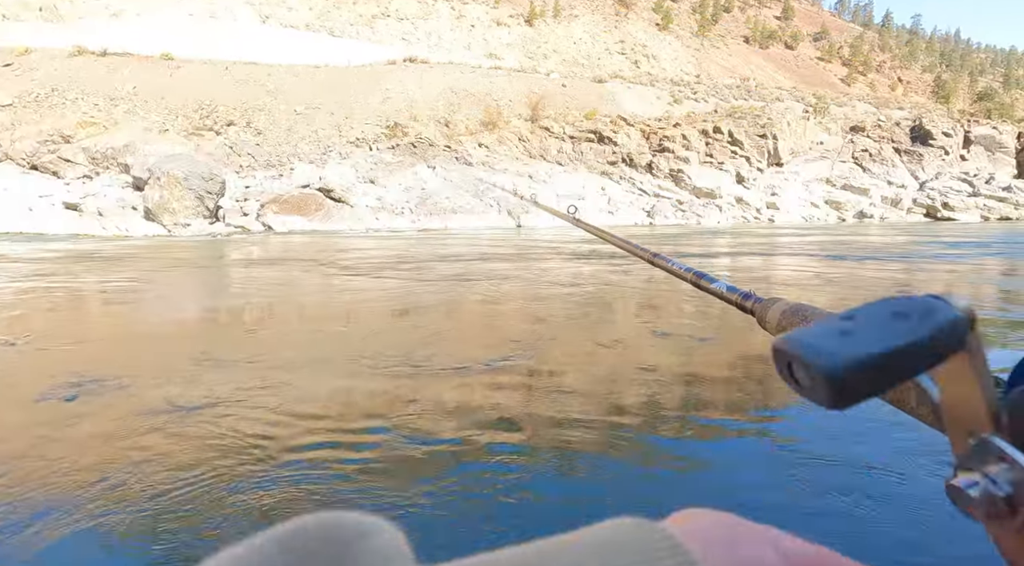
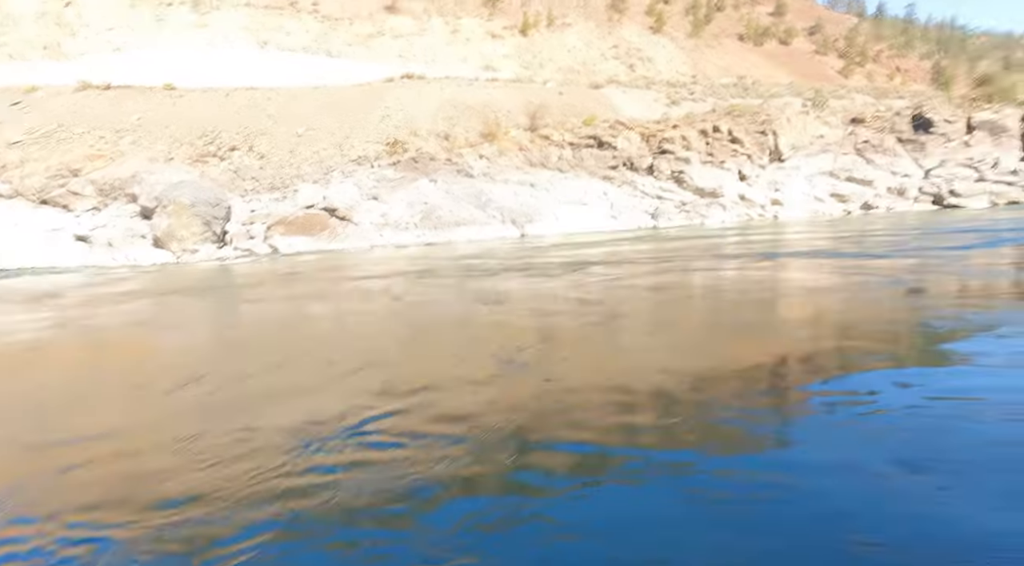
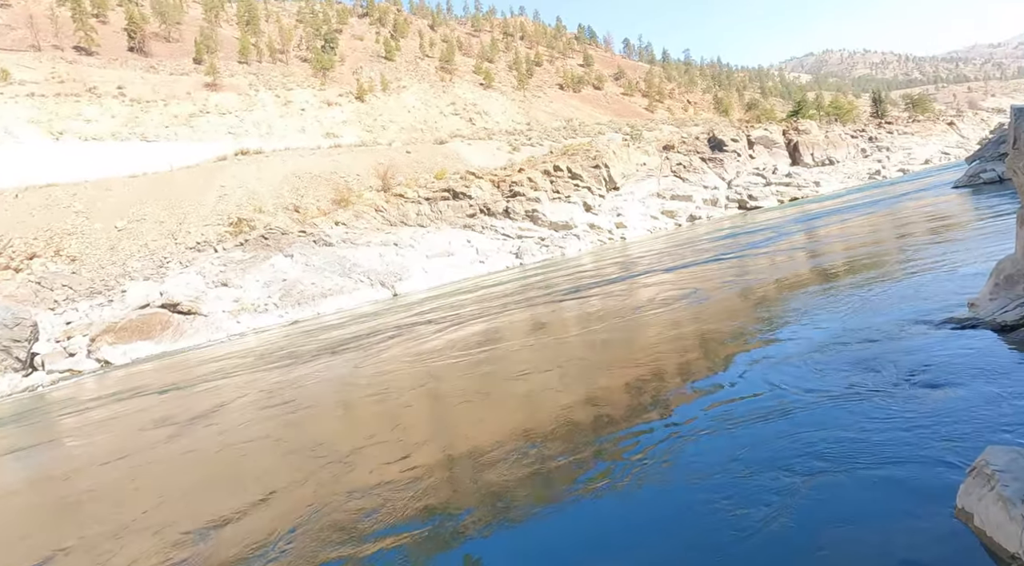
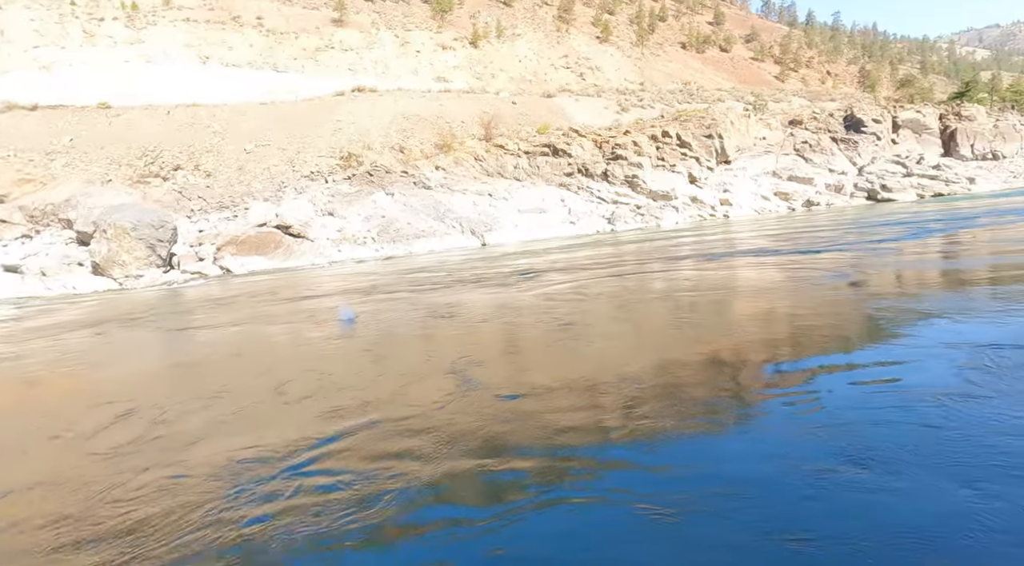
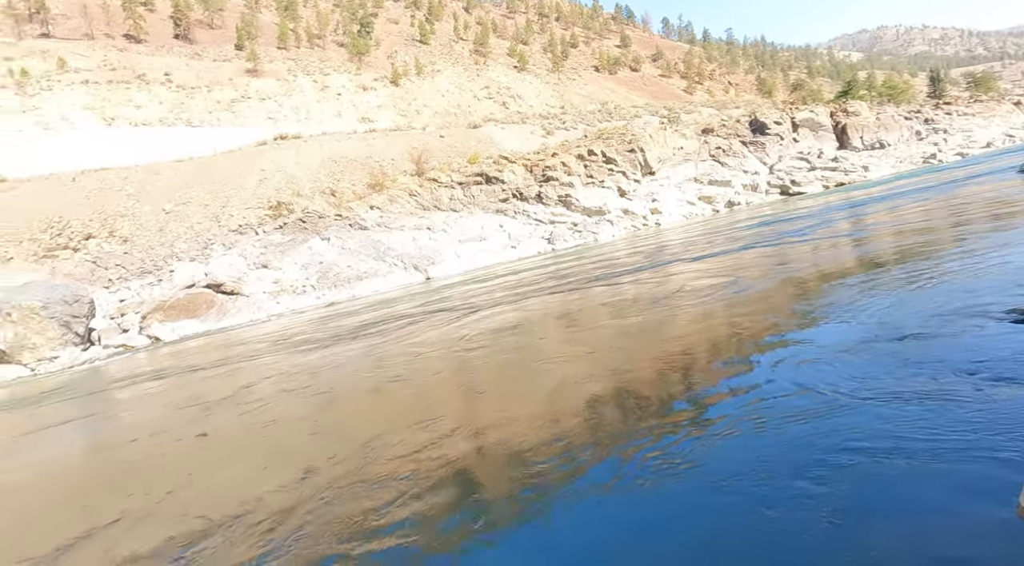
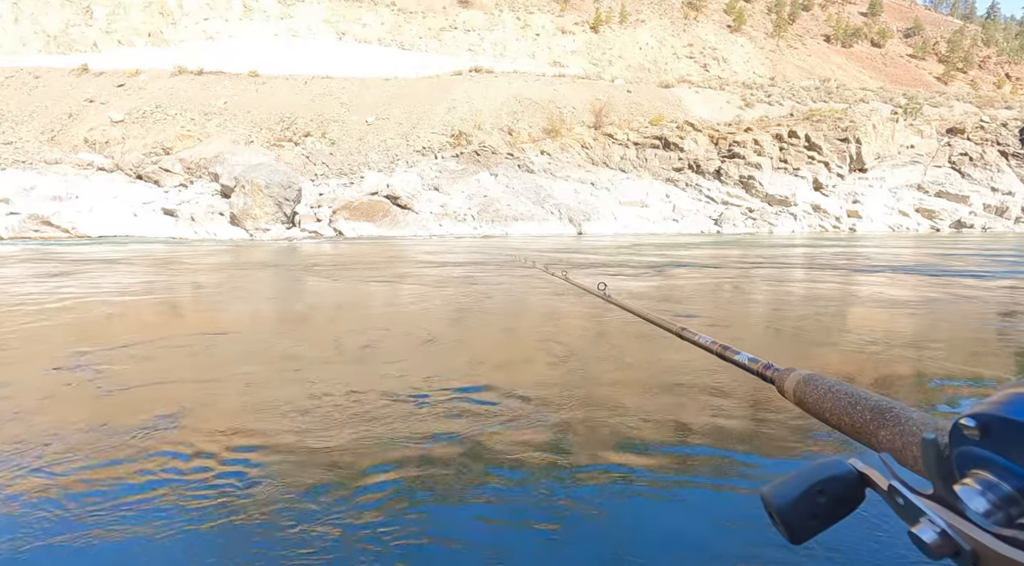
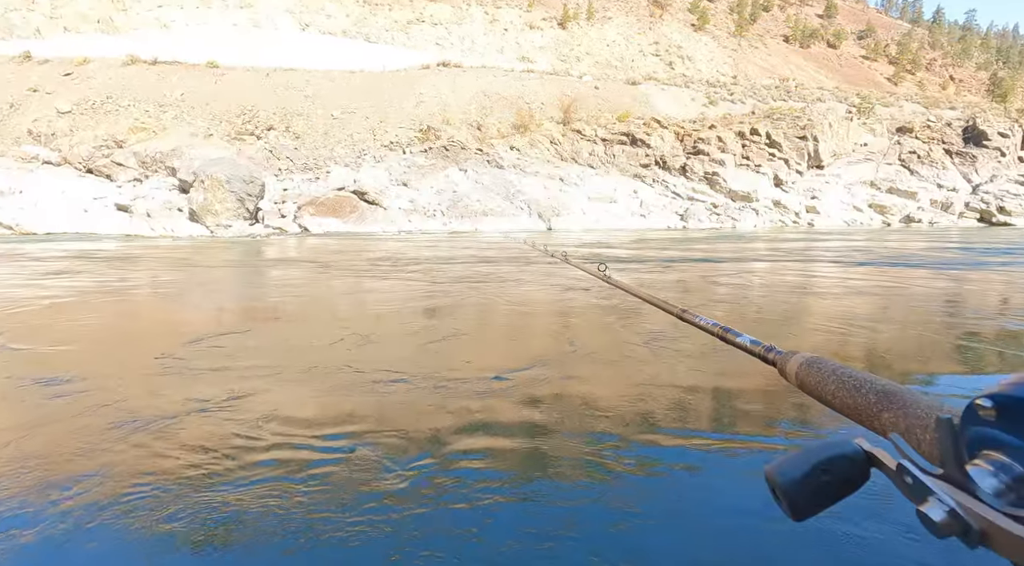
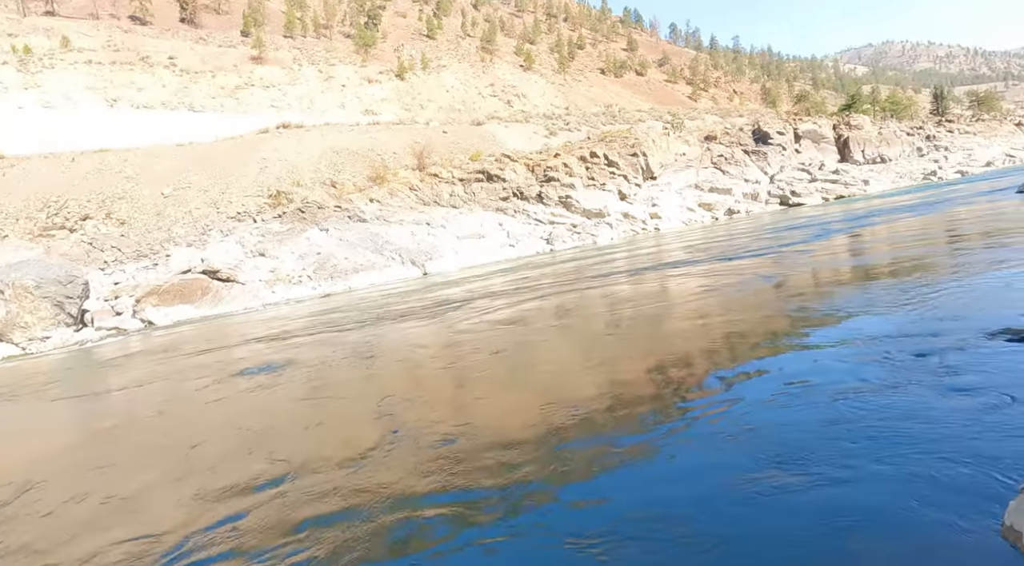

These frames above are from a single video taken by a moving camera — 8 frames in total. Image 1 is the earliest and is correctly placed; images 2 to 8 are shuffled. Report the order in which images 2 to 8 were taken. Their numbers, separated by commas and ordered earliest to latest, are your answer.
7, 6, 2, 4, 8, 3, 5
